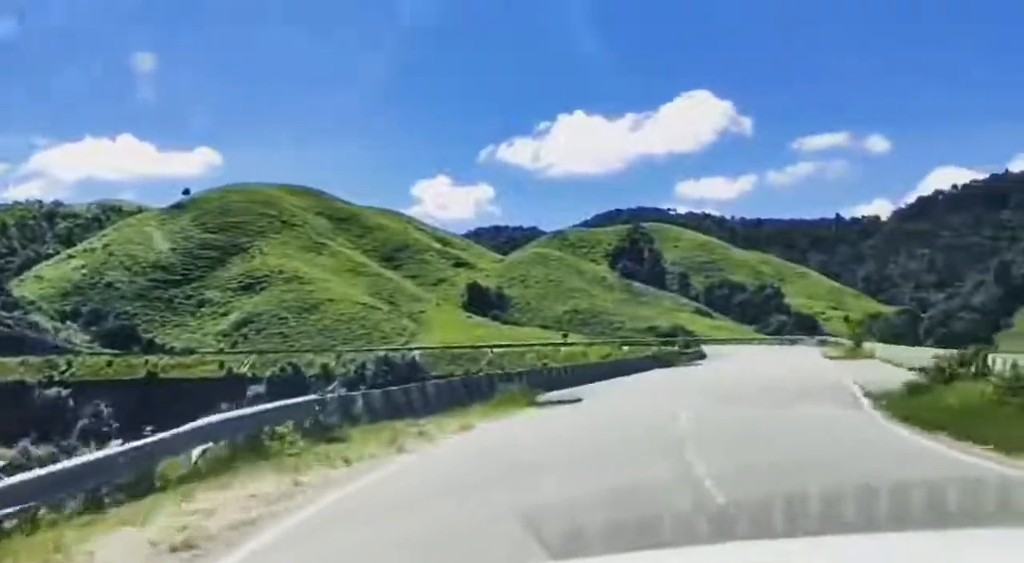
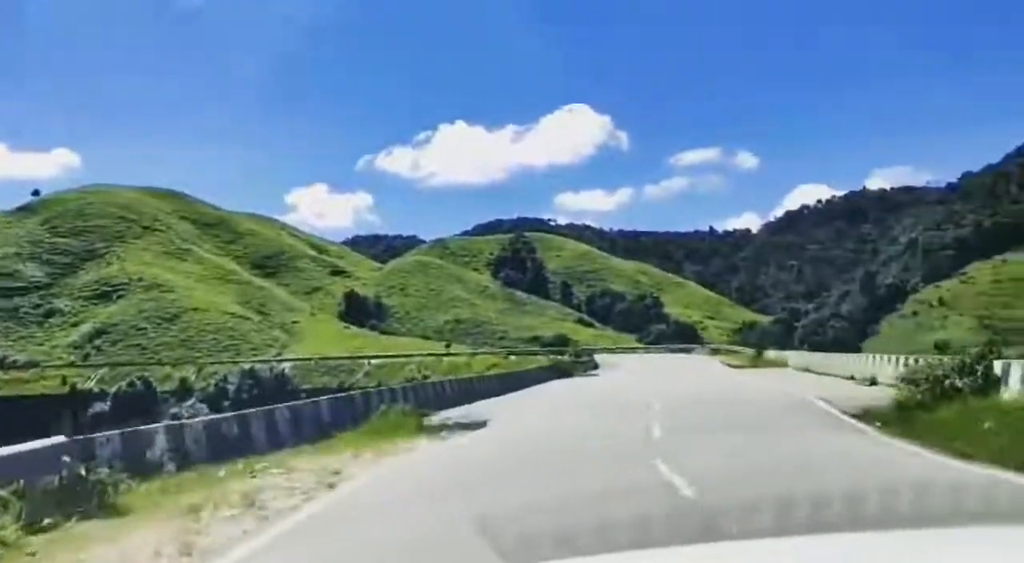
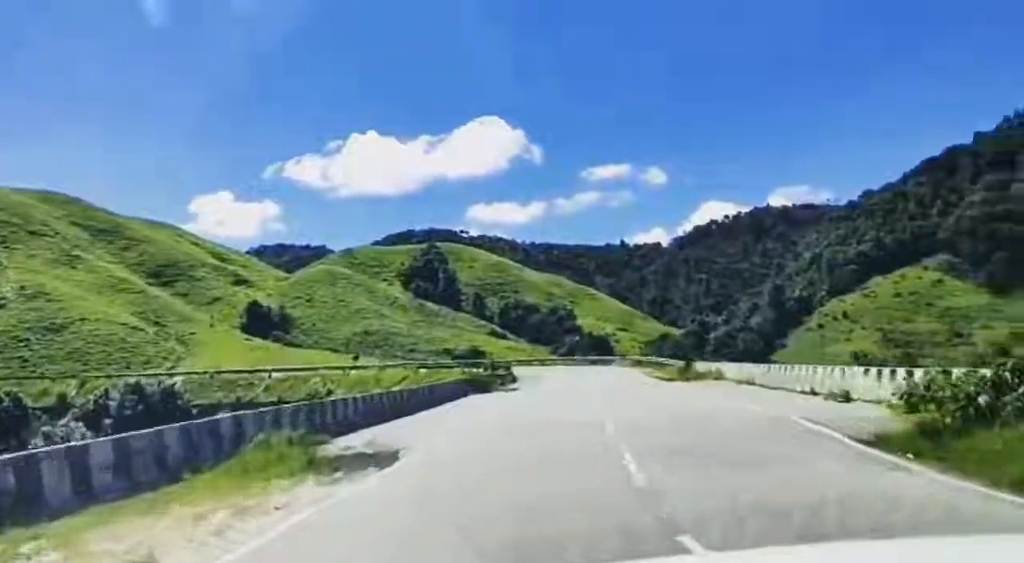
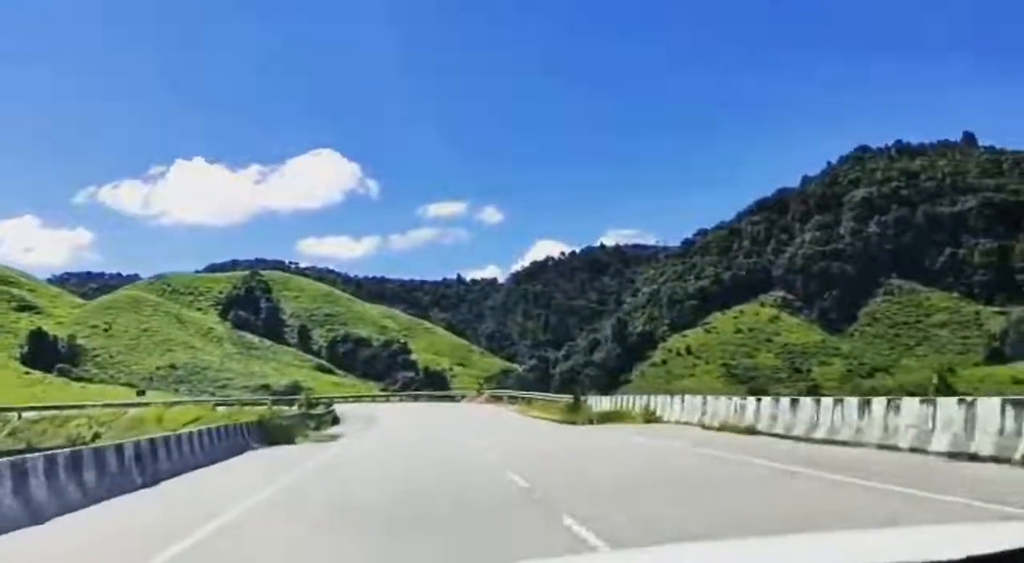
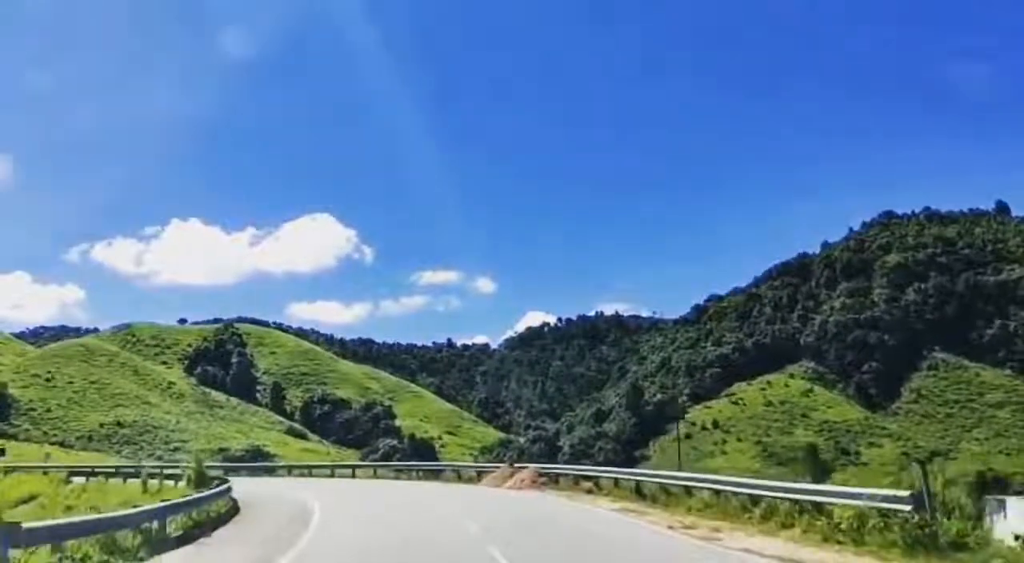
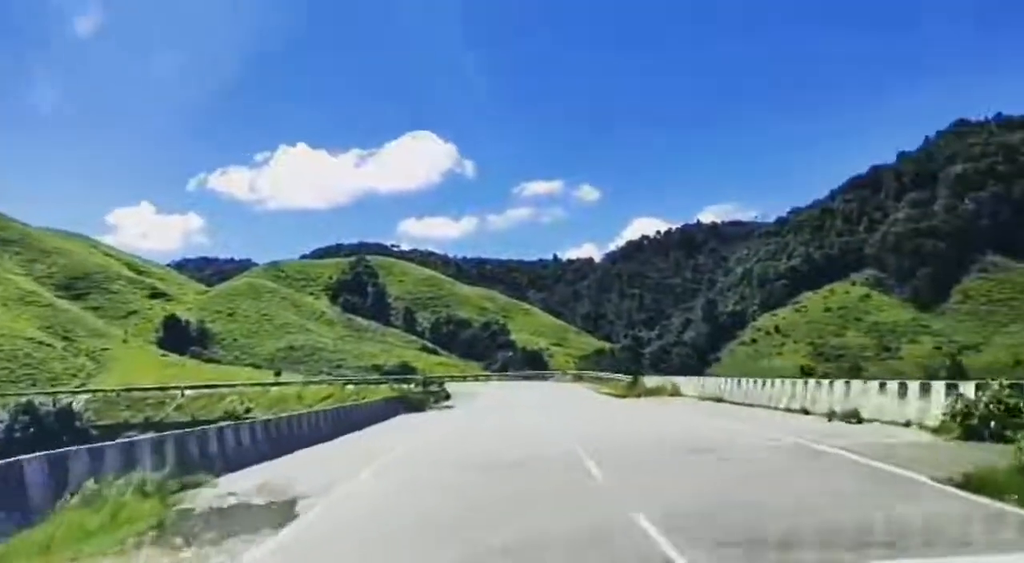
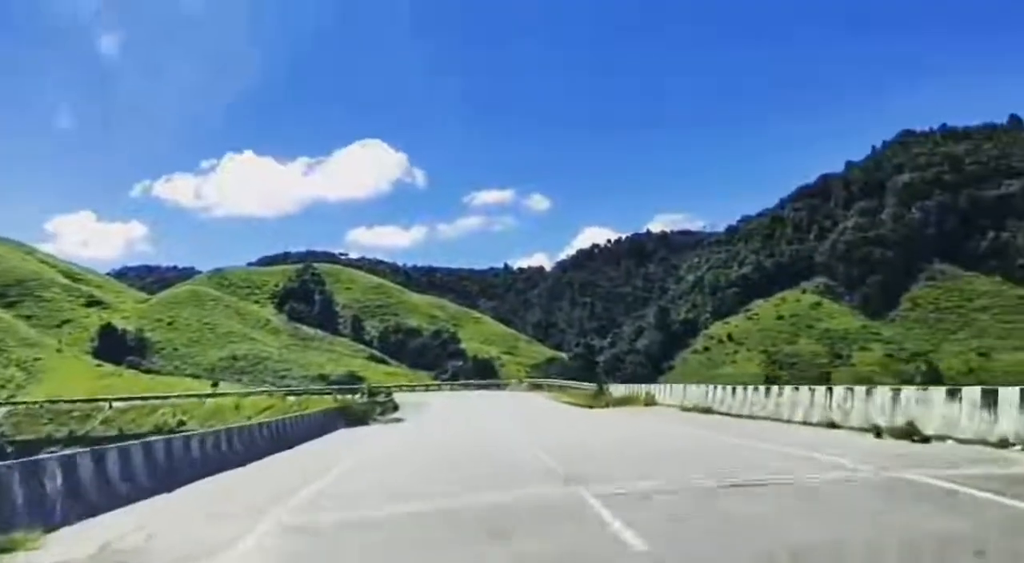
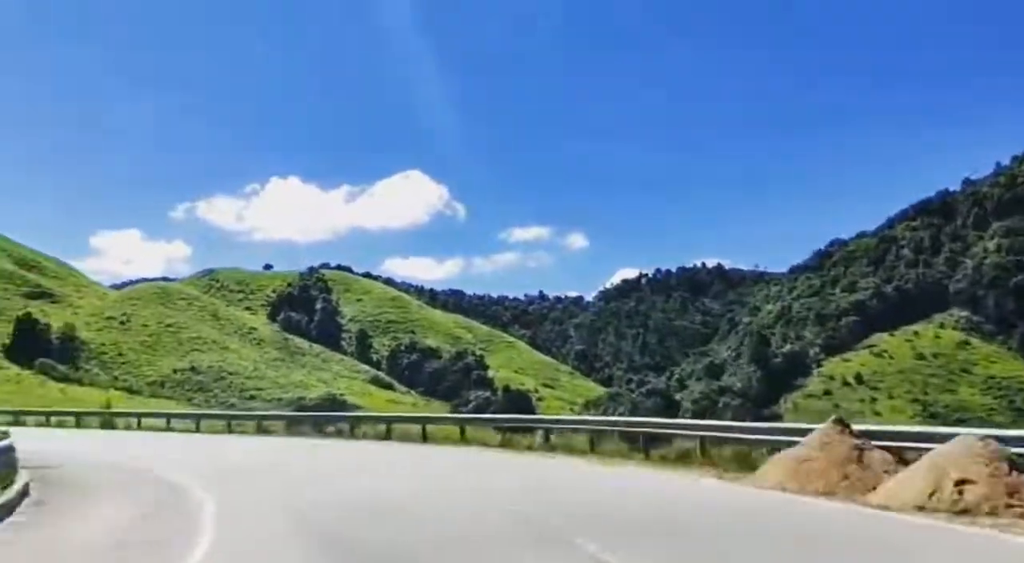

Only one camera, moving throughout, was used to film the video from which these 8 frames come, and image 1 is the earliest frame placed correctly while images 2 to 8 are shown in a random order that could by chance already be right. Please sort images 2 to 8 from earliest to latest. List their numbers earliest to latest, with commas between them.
2, 3, 6, 7, 4, 5, 8
